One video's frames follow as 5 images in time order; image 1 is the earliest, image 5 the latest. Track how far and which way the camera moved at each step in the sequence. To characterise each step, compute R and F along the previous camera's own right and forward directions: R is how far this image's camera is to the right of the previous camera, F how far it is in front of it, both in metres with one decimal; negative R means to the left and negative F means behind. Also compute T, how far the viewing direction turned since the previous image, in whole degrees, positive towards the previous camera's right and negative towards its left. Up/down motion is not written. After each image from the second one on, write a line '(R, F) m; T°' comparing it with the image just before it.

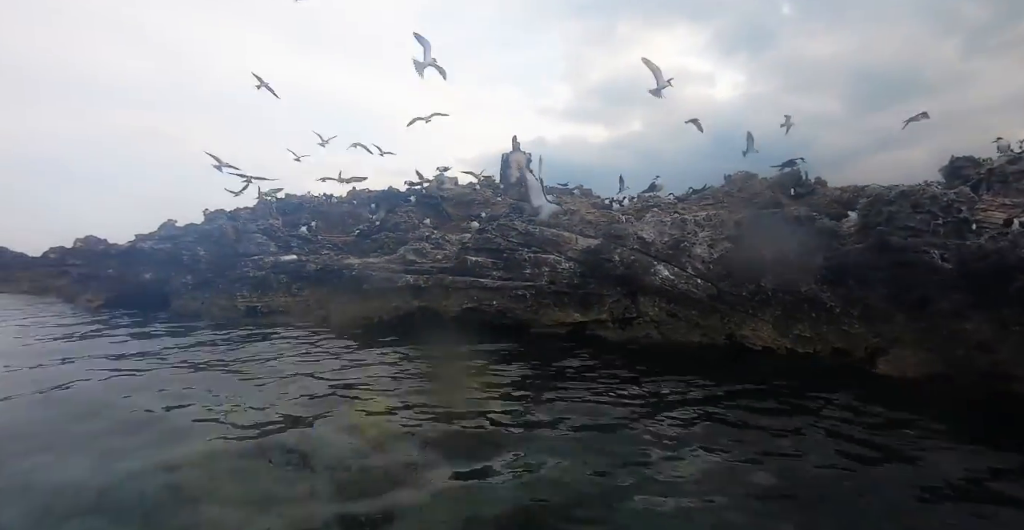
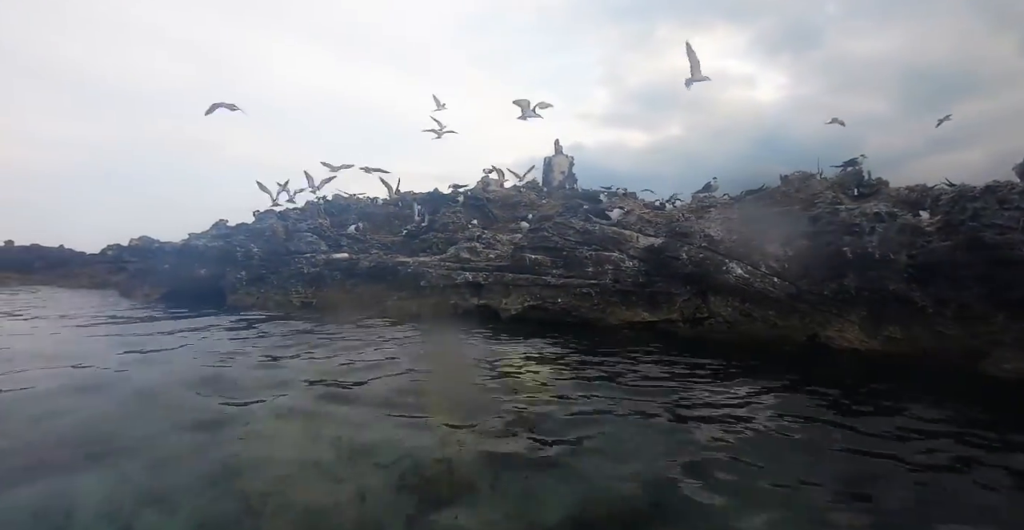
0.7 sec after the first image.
(-0.7, +0.2) m; -3°
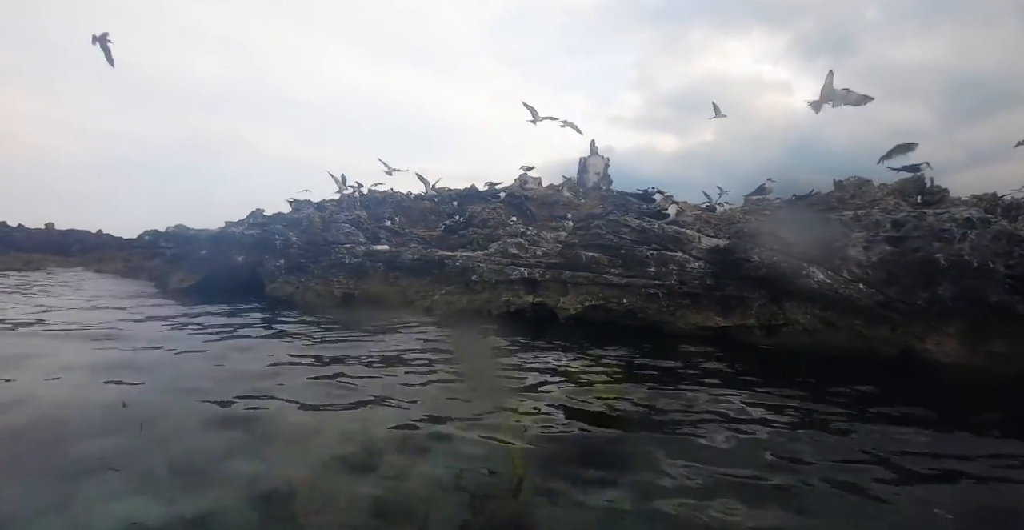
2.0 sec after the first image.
(-0.9, +0.5) m; -2°
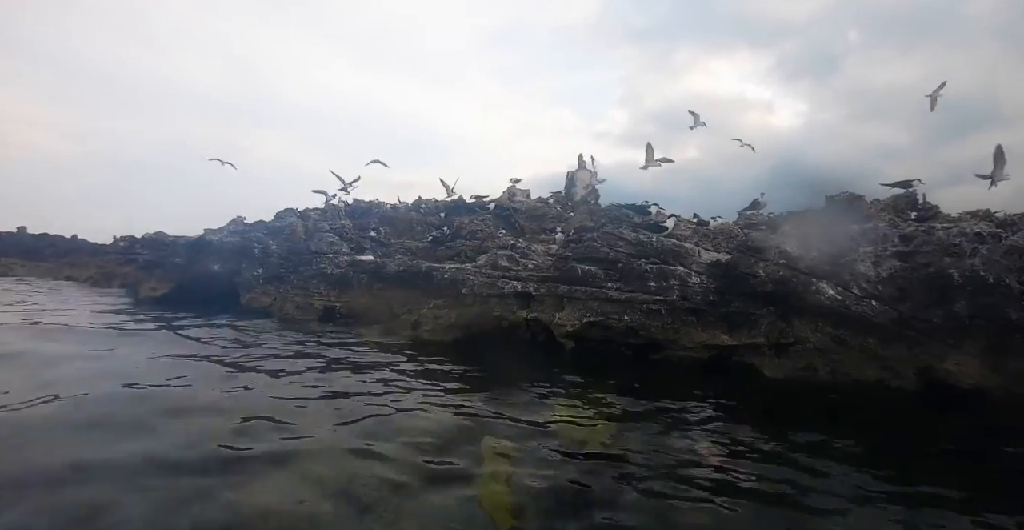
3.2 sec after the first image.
(-0.2, +0.6) m; +2°
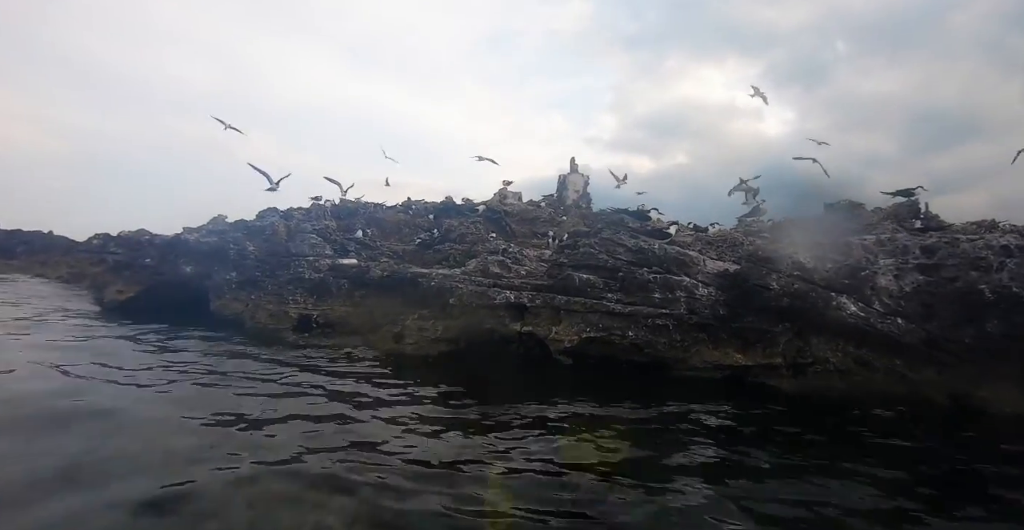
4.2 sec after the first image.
(-0.1, +0.8) m; +1°
